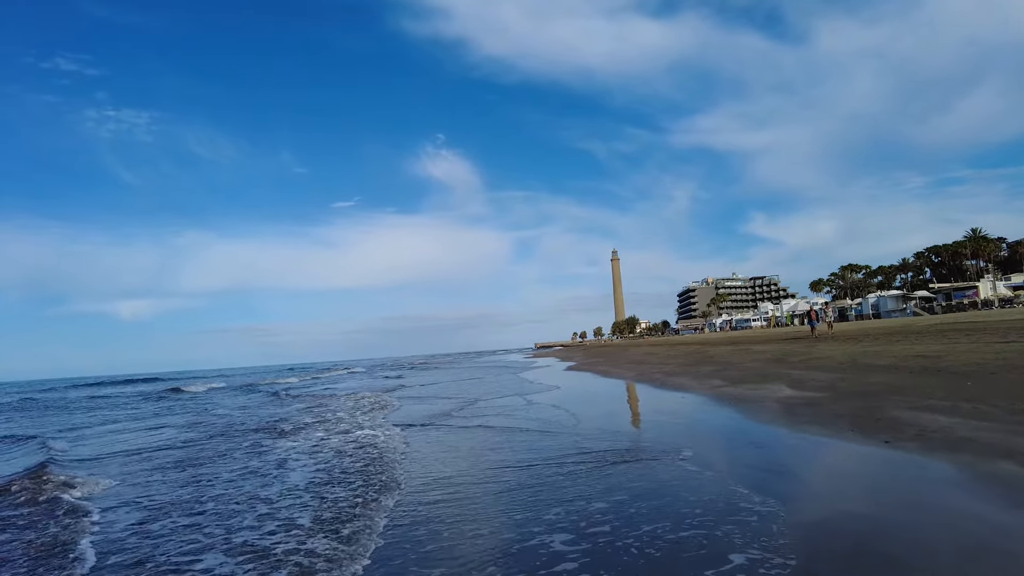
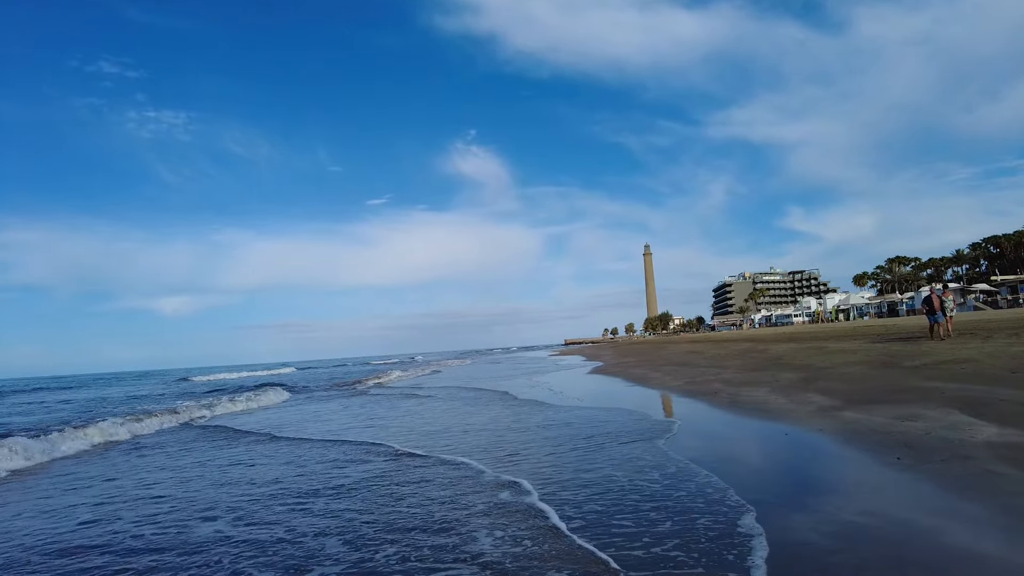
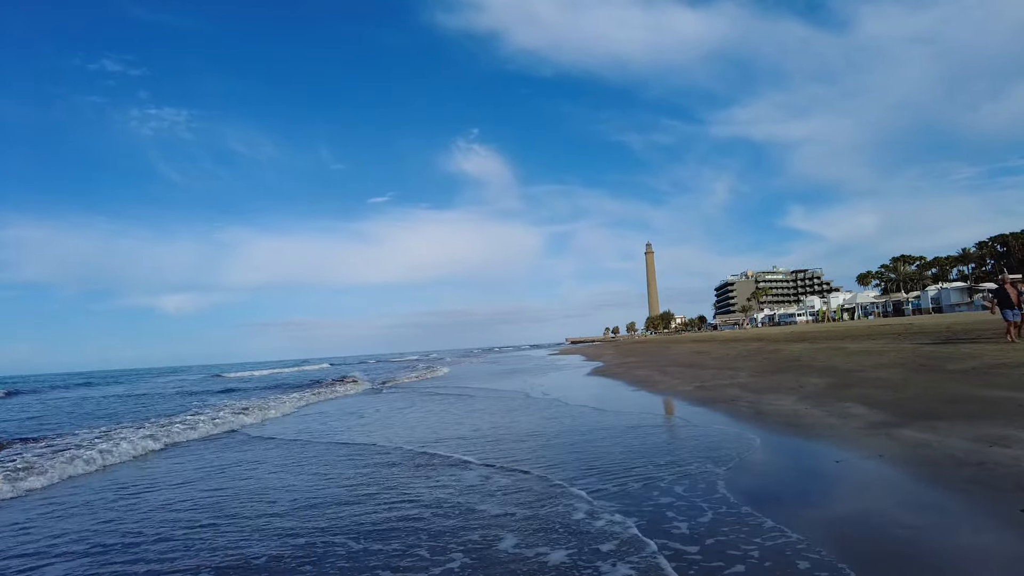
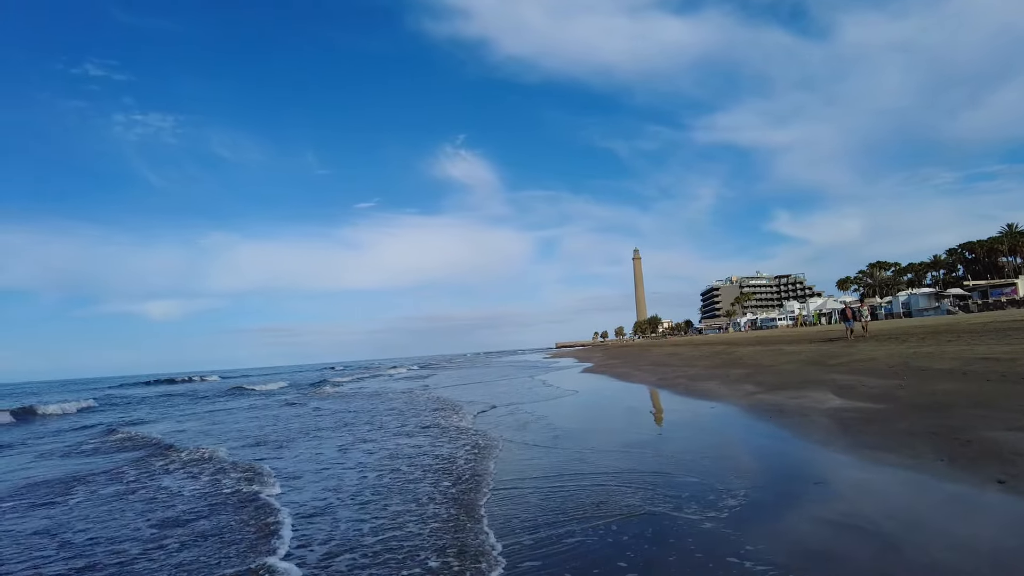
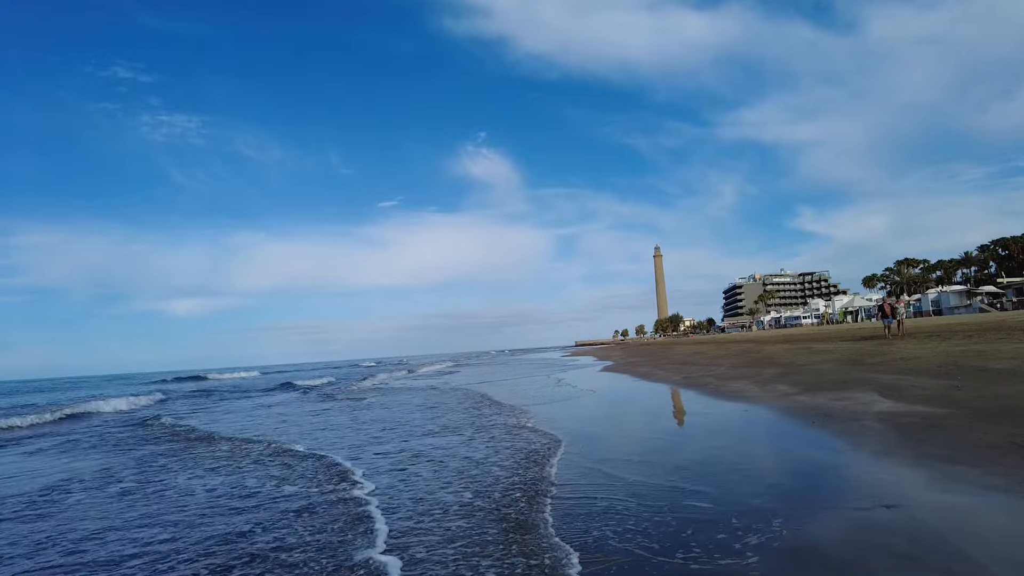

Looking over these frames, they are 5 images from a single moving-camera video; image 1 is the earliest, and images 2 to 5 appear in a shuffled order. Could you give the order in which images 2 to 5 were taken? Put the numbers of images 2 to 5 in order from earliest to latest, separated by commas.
4, 5, 2, 3
